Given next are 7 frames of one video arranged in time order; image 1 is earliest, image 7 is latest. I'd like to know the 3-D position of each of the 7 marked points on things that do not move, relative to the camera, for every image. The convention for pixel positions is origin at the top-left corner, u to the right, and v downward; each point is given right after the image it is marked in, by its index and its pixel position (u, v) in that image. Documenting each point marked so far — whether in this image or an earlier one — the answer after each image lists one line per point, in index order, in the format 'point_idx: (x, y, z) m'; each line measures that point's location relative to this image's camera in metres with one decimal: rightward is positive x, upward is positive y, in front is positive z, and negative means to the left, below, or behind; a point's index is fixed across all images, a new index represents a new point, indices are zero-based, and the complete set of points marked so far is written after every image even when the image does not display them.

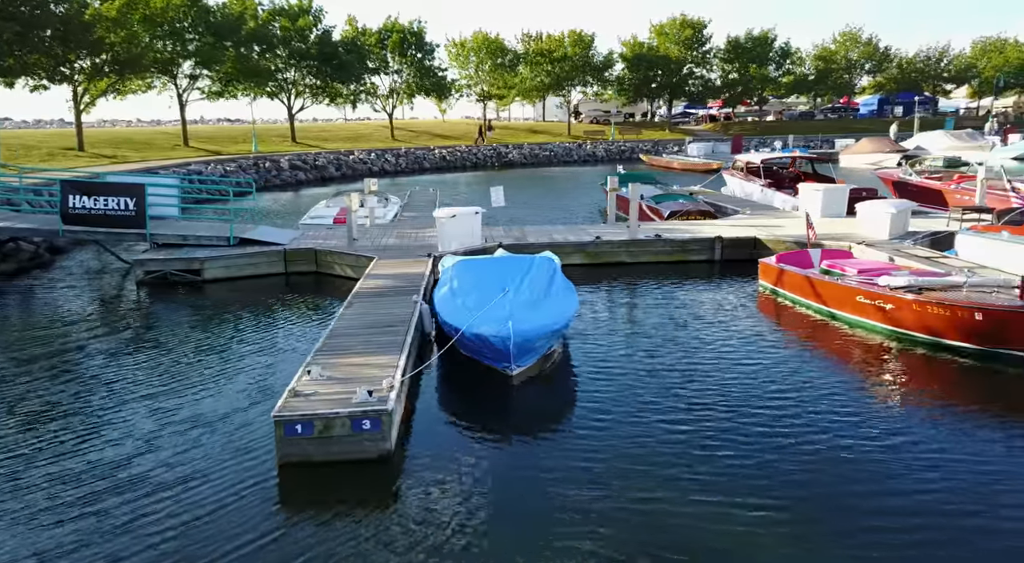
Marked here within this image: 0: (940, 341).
0: (+7.4, -1.1, +11.1) m
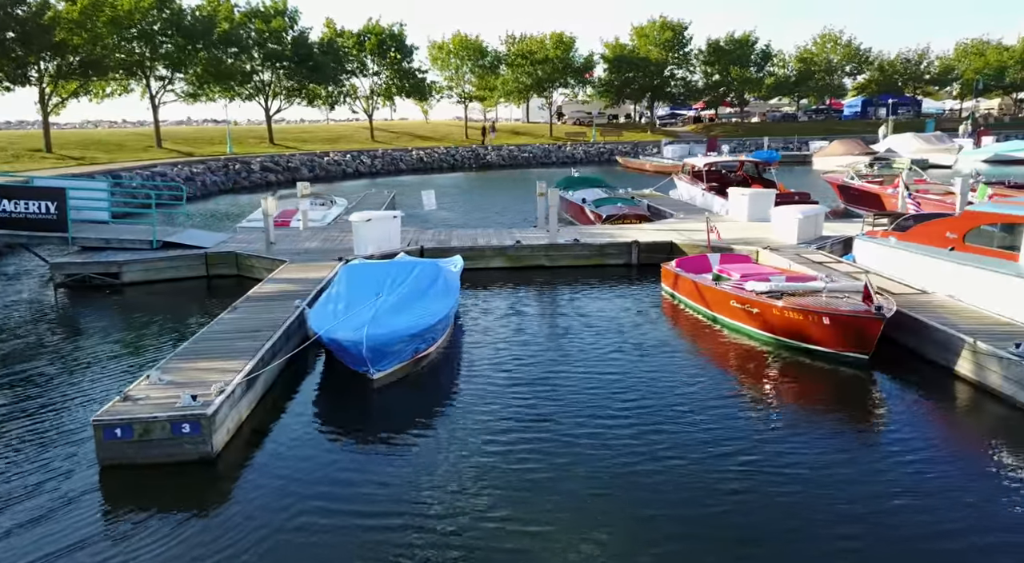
0: (+5.2, -1.2, +11.6) m
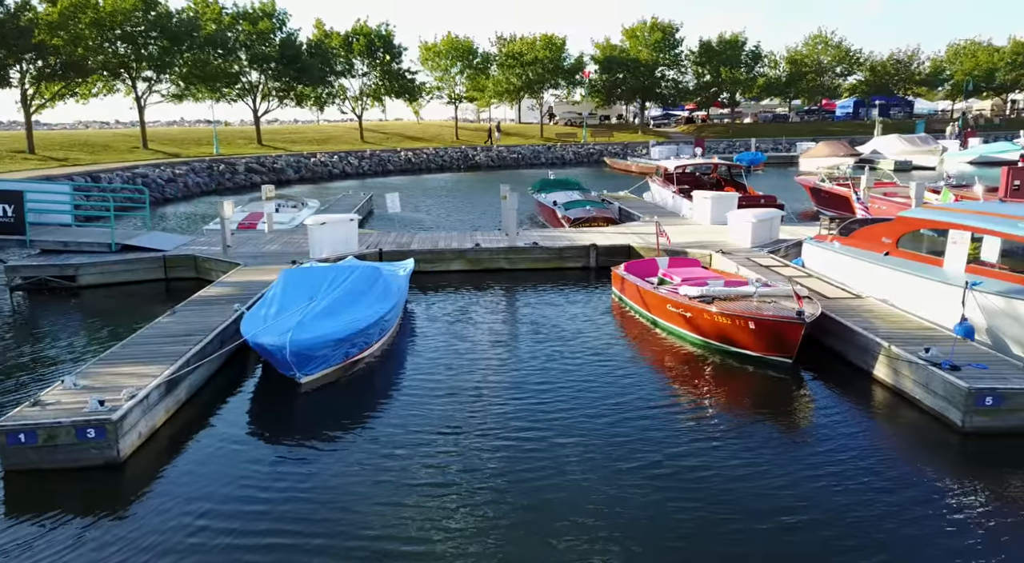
0: (+4.0, -1.2, +11.8) m
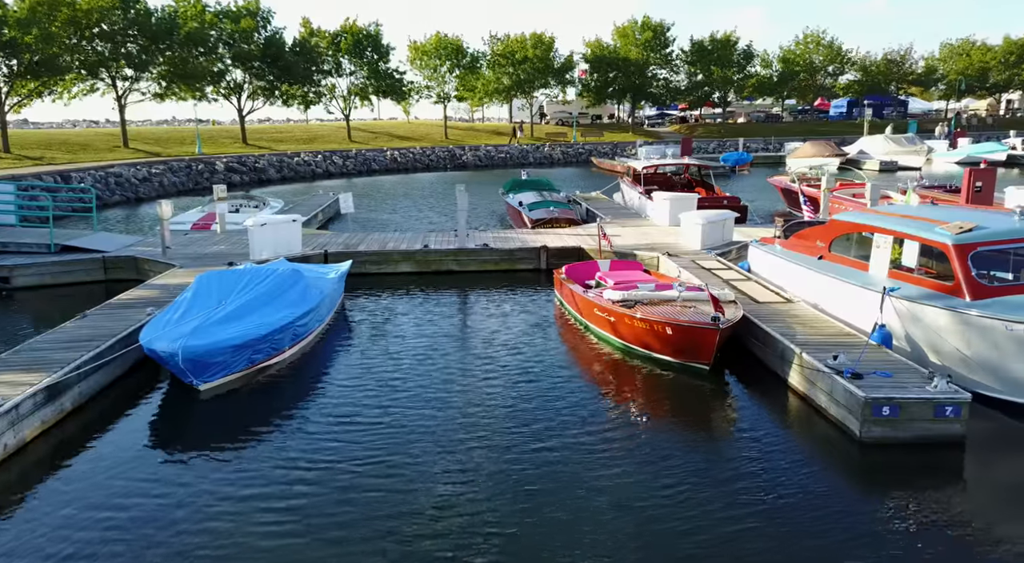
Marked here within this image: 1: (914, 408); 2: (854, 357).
0: (+2.5, -1.3, +11.5) m
1: (+5.0, -1.6, +8.2) m
2: (+4.9, -1.1, +9.4) m
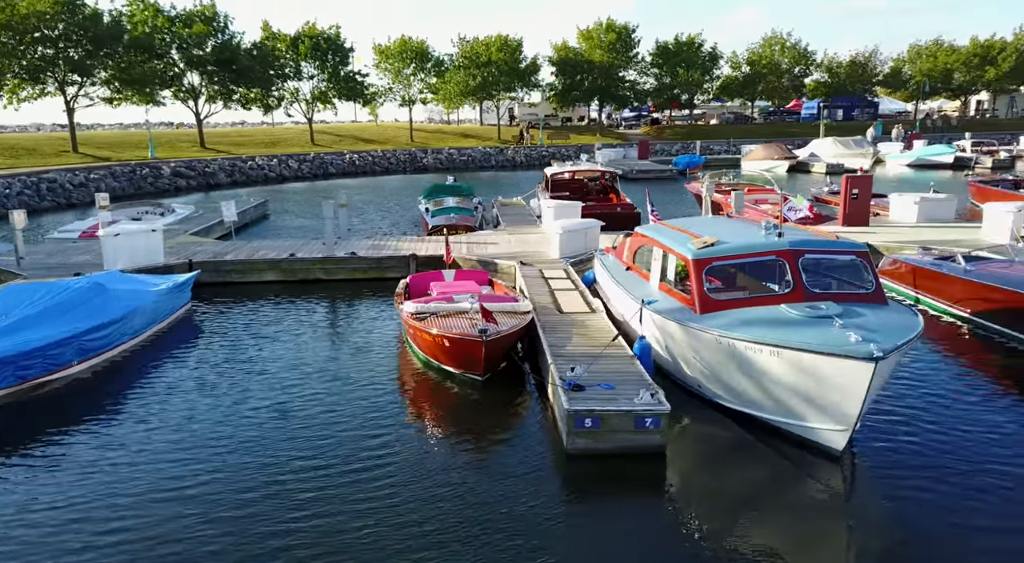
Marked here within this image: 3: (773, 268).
0: (-1.2, -1.5, +11.7) m
1: (+1.3, -1.8, +8.4) m
2: (+1.2, -1.3, +9.6) m
3: (+3.8, +0.2, +9.4) m
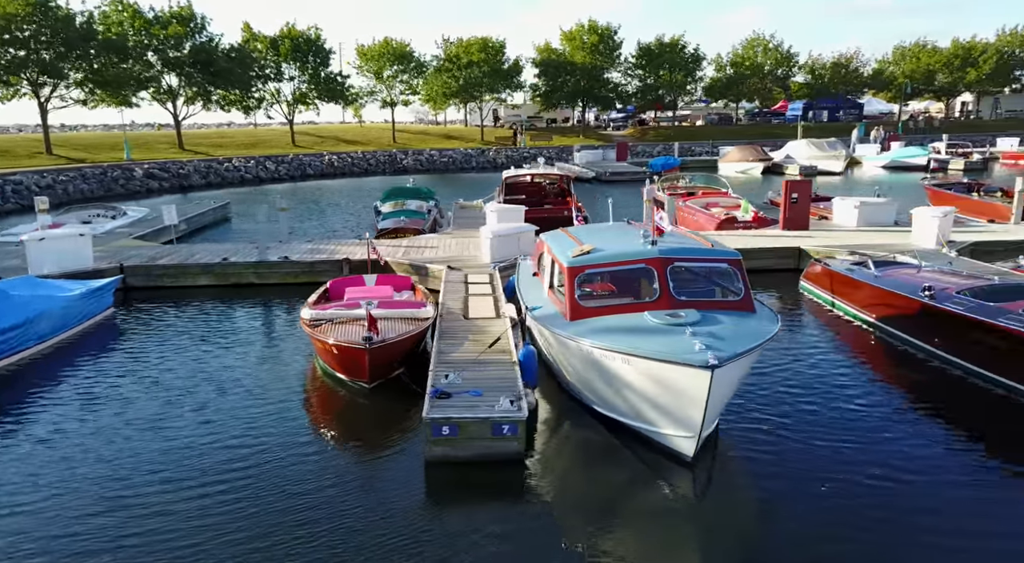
0: (-3.0, -1.6, +11.8) m
1: (-0.5, -1.9, +8.5) m
2: (-0.7, -1.4, +9.7) m
3: (+1.9, +0.1, +9.4) m
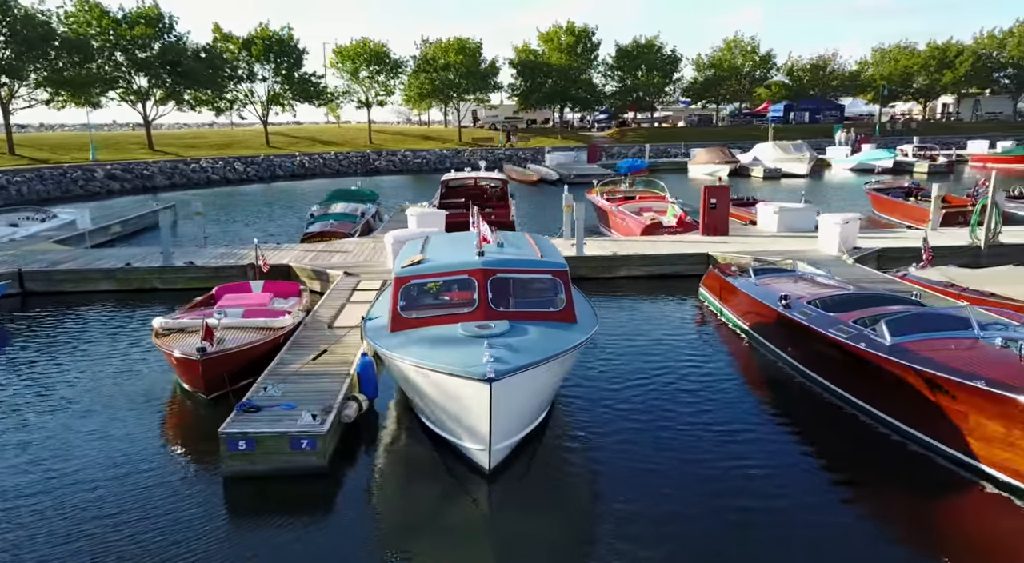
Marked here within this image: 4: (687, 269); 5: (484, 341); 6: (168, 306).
0: (-5.6, -1.8, +11.7) m
1: (-3.1, -2.1, +8.4) m
2: (-3.3, -1.6, +9.6) m
3: (-0.7, -0.1, +9.4) m
4: (+5.0, +0.3, +18.6) m
5: (-0.3, -0.8, +8.3) m
6: (-9.1, -0.7, +17.3) m
